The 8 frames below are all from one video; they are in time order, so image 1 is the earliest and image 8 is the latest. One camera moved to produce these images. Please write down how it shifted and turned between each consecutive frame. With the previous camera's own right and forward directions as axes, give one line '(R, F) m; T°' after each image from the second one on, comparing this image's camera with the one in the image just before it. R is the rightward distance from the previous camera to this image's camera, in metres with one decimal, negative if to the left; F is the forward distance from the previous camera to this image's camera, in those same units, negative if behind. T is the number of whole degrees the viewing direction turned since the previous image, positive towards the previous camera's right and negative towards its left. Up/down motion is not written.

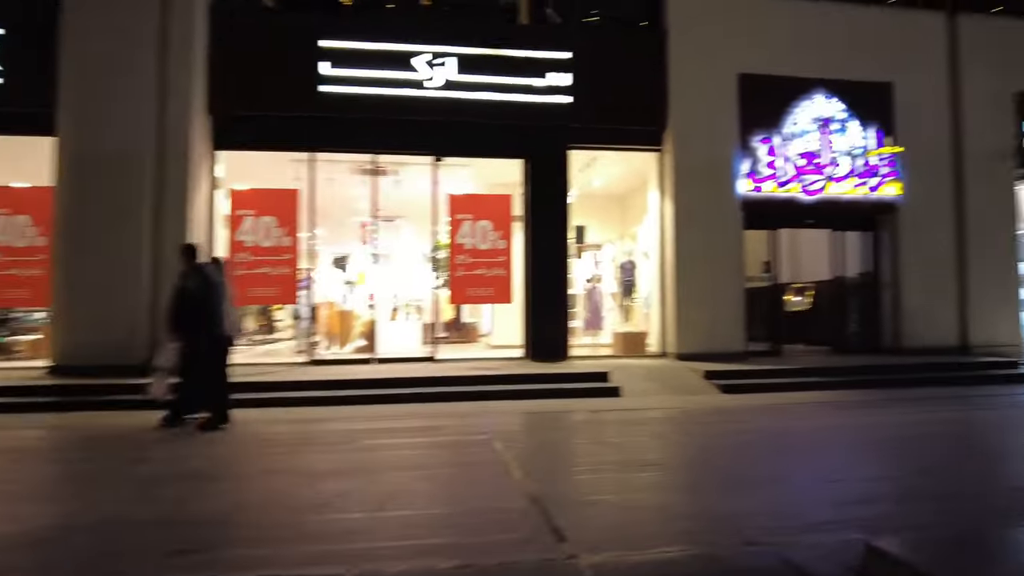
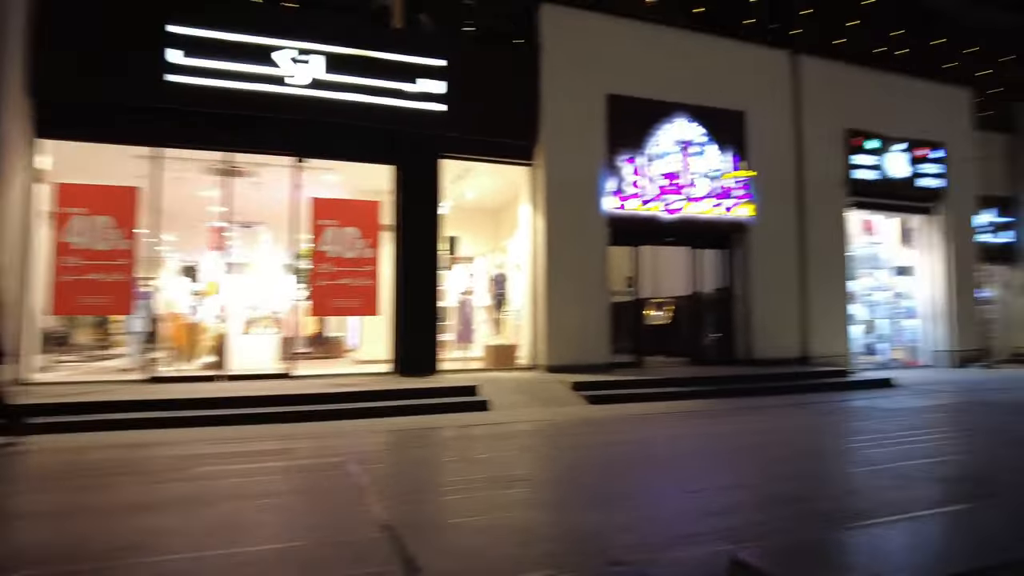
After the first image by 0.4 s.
(+0.1, +0.3) m; +11°
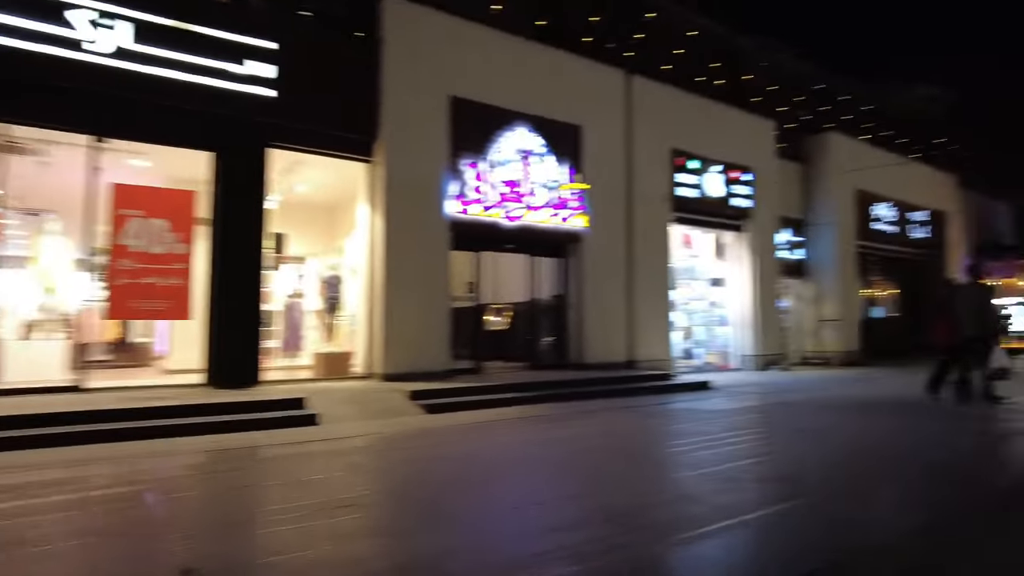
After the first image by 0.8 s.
(0.0, +0.3) m; +14°
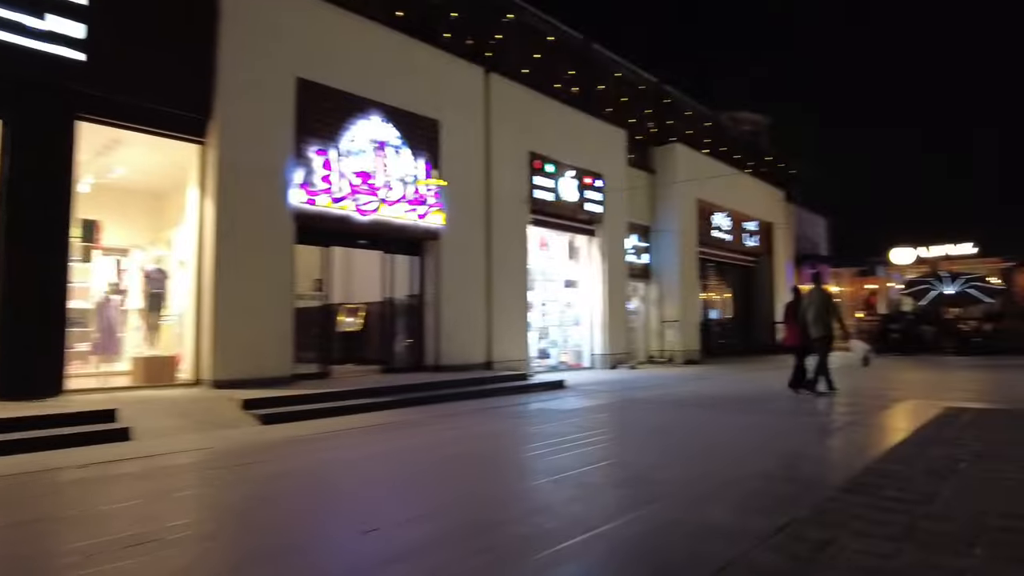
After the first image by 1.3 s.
(+0.1, +0.4) m; +12°
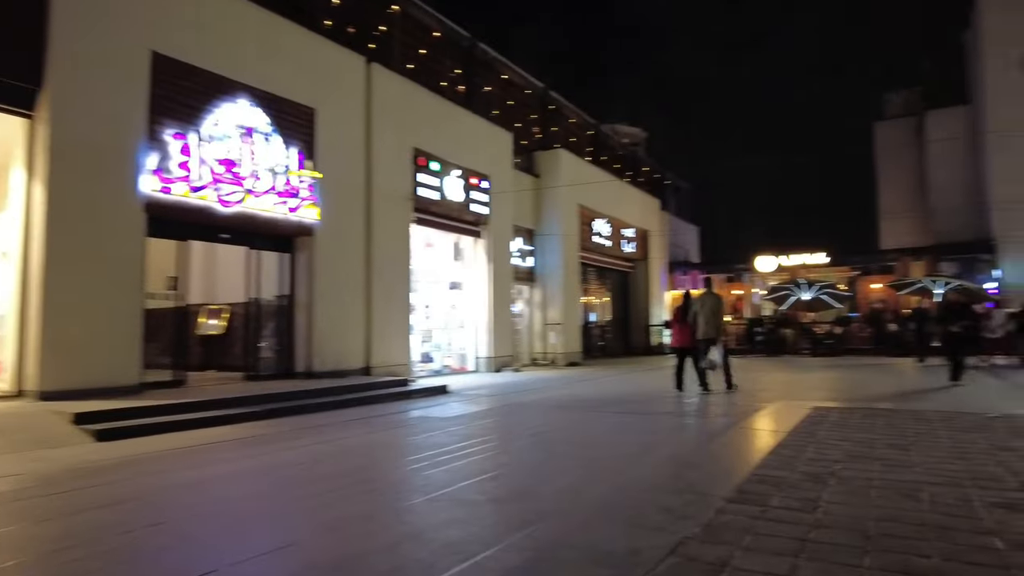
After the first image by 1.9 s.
(+0.1, +0.4) m; +10°
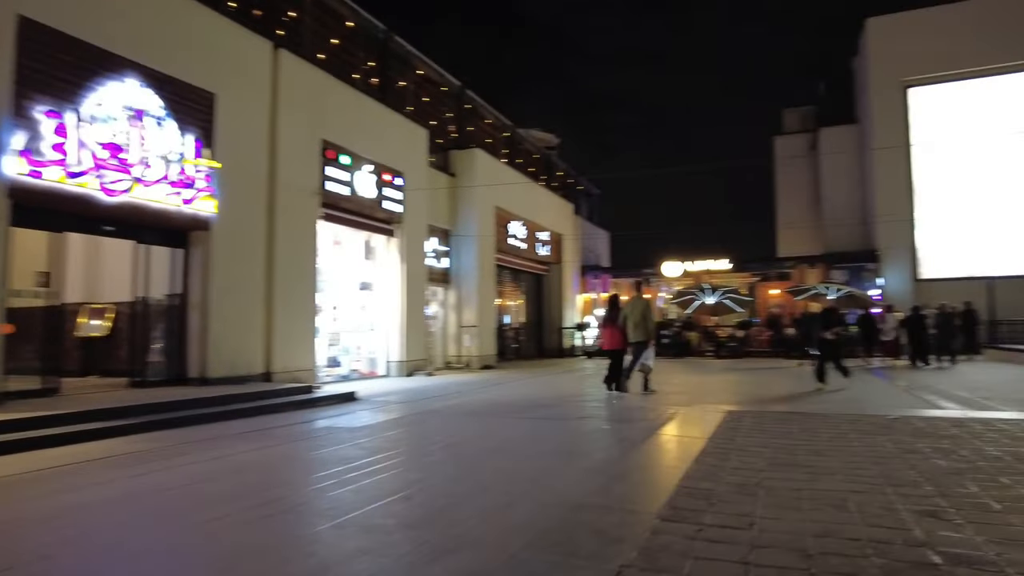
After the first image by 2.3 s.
(0.0, +0.3) m; +8°
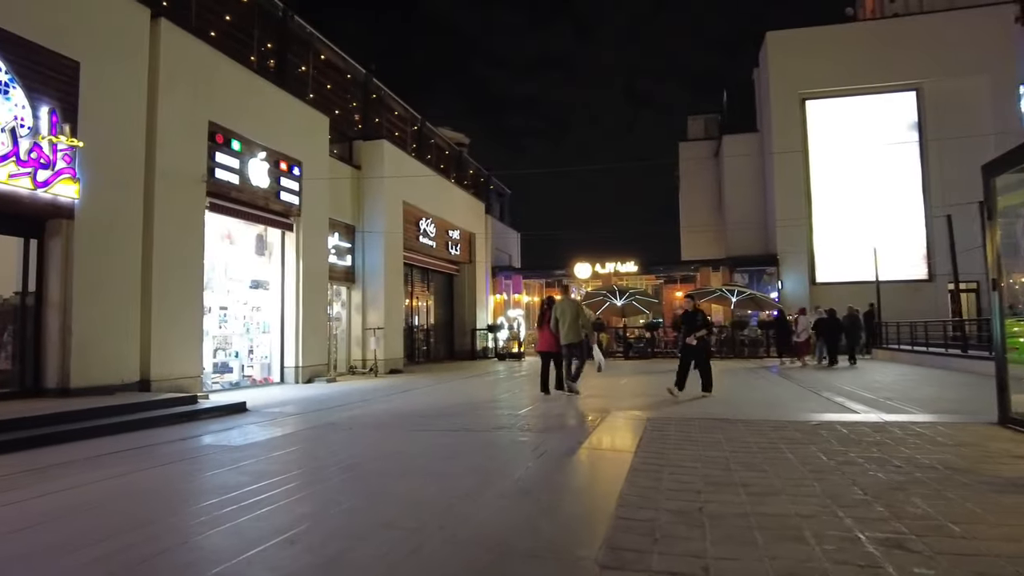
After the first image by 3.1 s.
(0.0, +0.6) m; +8°
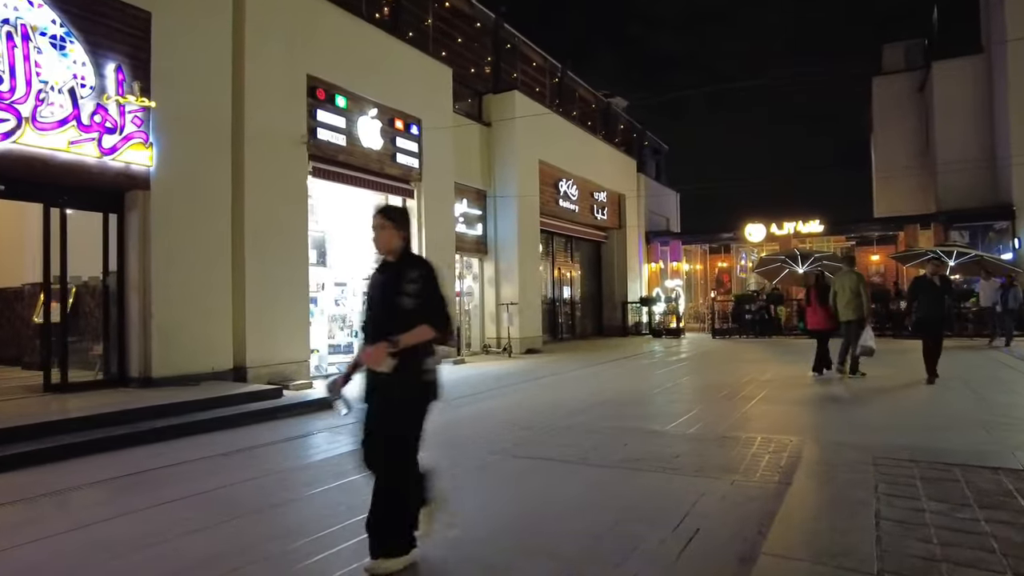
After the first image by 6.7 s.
(+0.2, +2.3) m; -14°
